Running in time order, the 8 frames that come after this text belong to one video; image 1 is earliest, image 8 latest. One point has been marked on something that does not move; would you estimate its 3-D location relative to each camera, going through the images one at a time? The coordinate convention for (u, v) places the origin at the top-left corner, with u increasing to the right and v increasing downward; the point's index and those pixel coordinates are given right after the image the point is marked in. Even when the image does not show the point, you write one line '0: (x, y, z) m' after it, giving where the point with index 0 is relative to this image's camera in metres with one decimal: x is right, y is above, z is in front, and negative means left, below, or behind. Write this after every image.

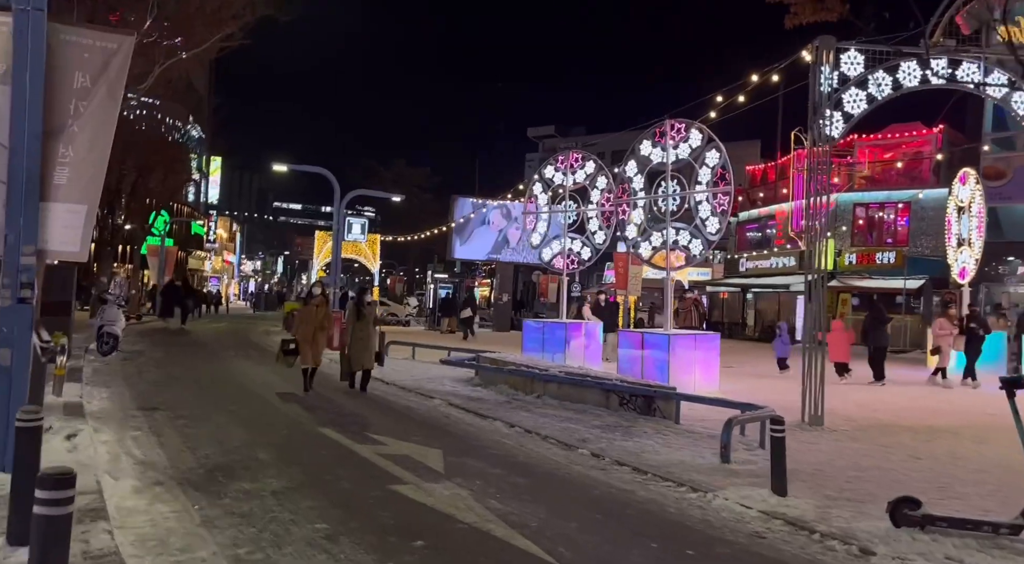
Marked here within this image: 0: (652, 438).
0: (+1.8, -2.0, +10.9) m
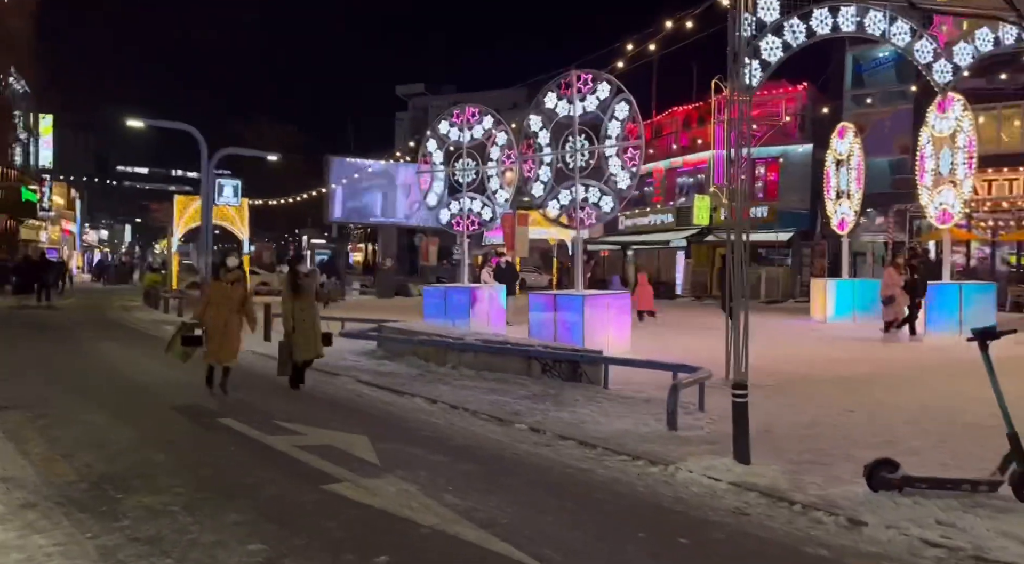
0: (+0.9, -1.5, +10.3) m
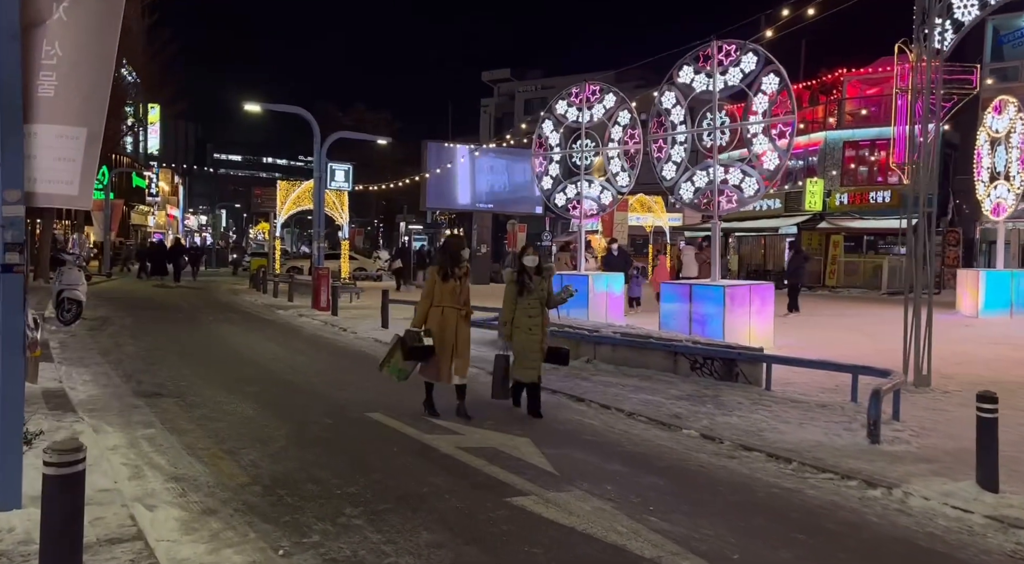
0: (+2.6, -1.4, +9.2) m
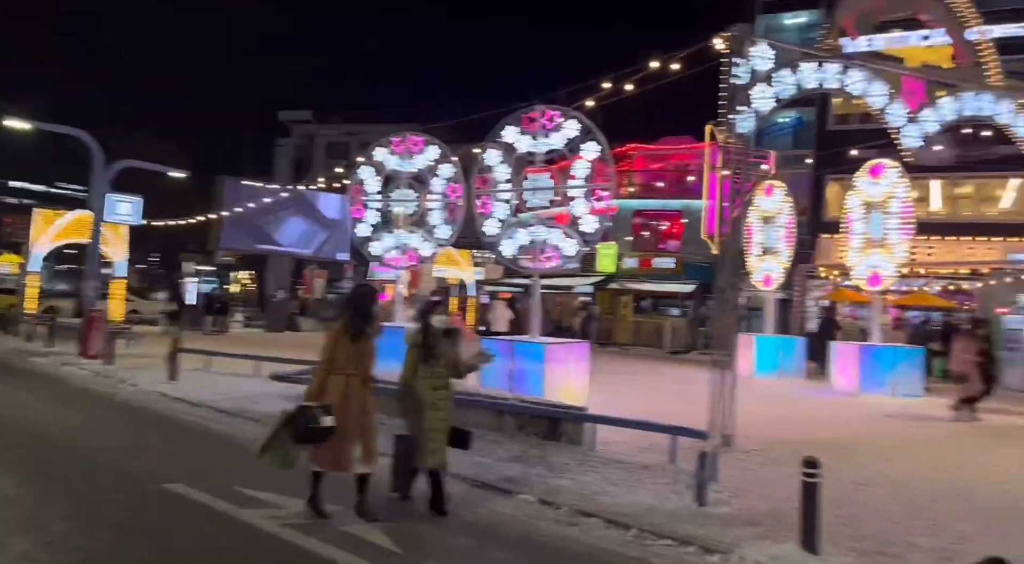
0: (+0.8, -2.1, +9.3) m
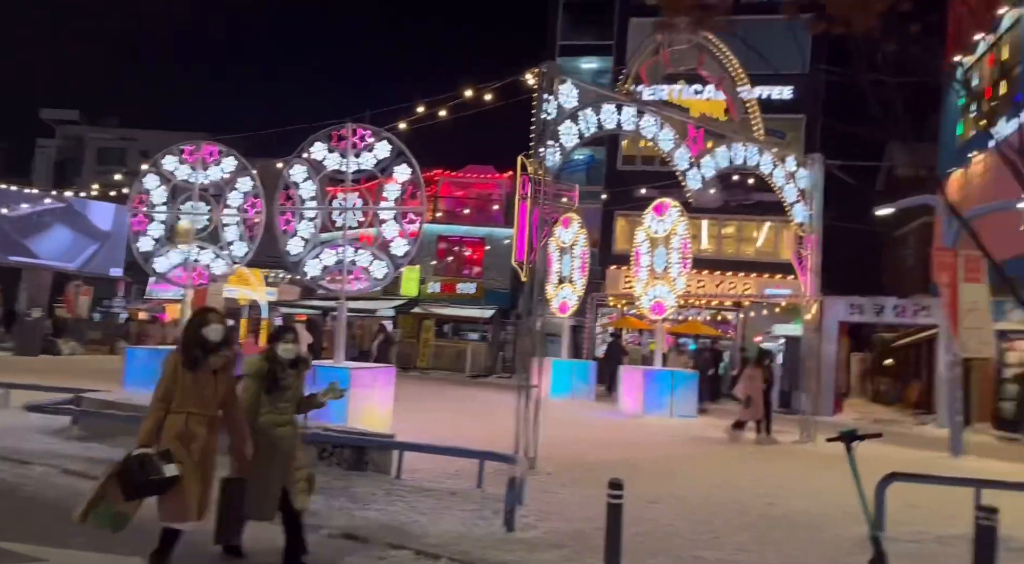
0: (-1.3, -2.4, +9.1) m
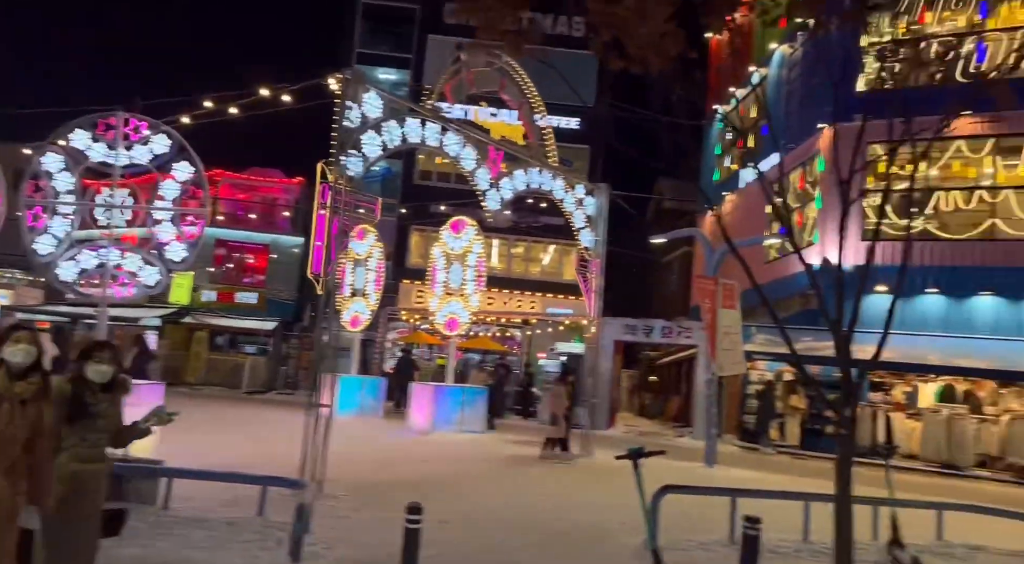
0: (-3.4, -2.5, +8.2) m
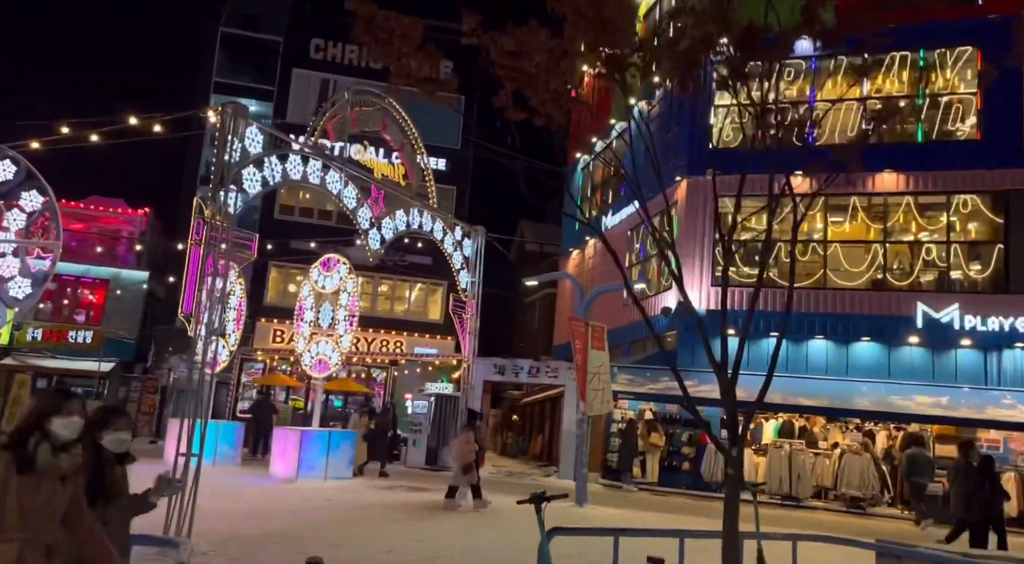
0: (-4.4, -2.8, +7.4) m
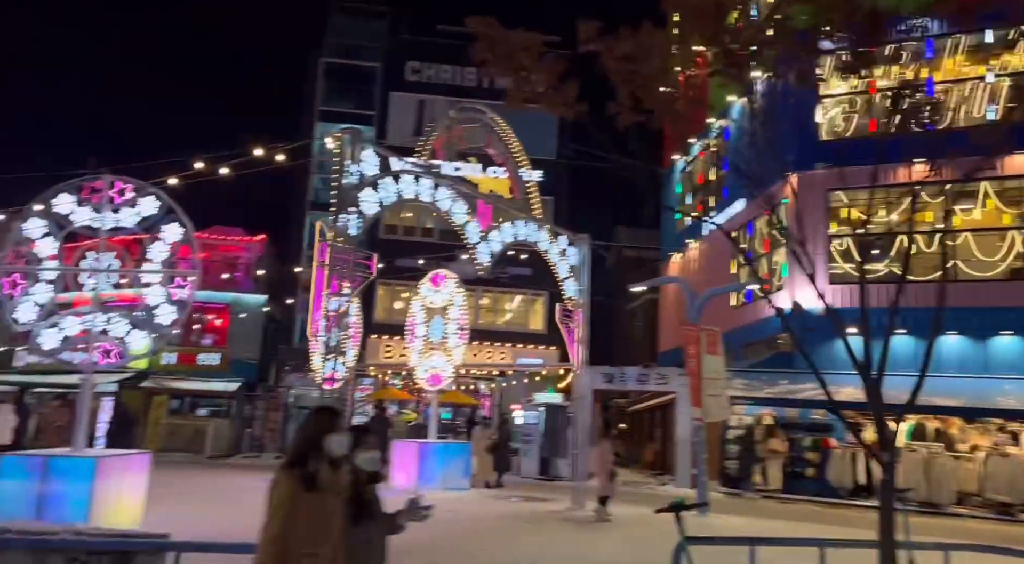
0: (-3.1, -3.1, +7.9) m
